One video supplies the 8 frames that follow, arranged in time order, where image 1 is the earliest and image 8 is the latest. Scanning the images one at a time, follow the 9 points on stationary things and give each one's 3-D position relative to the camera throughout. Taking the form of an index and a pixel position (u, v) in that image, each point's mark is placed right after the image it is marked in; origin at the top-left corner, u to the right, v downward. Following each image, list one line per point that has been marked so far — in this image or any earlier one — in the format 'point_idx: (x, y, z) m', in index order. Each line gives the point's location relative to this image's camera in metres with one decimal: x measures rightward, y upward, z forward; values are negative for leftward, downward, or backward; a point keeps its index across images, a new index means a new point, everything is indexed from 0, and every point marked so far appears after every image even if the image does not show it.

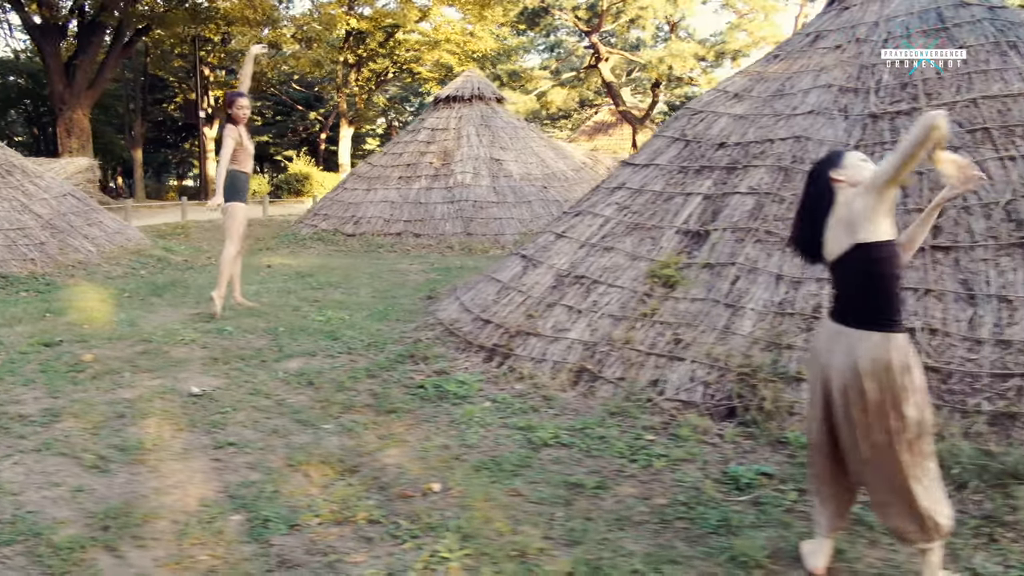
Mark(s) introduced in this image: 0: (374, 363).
0: (-1.1, -0.6, +5.1) m
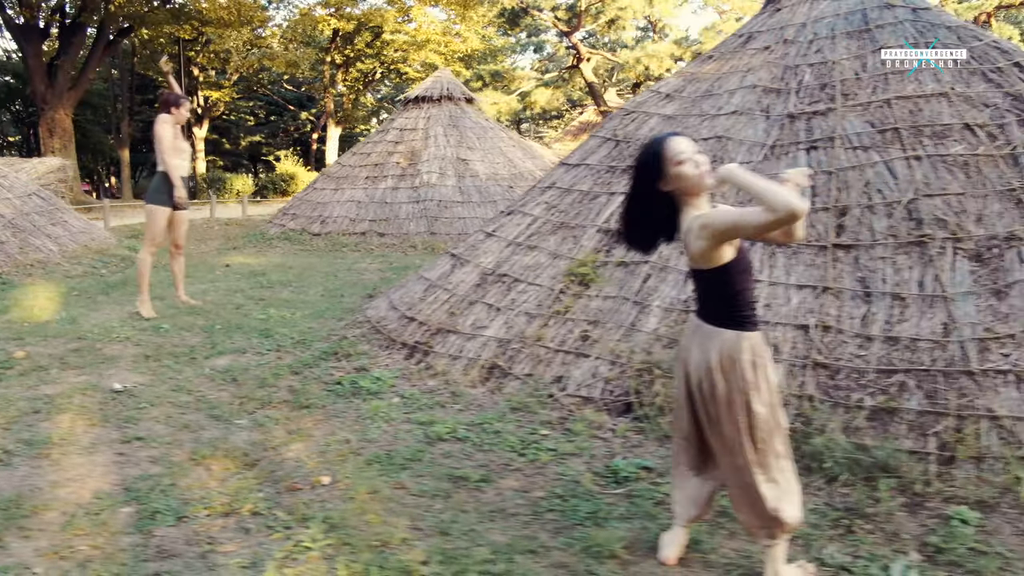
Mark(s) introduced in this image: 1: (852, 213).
0: (-1.7, -0.6, +5.2) m
1: (+2.3, +0.5, +4.5) m
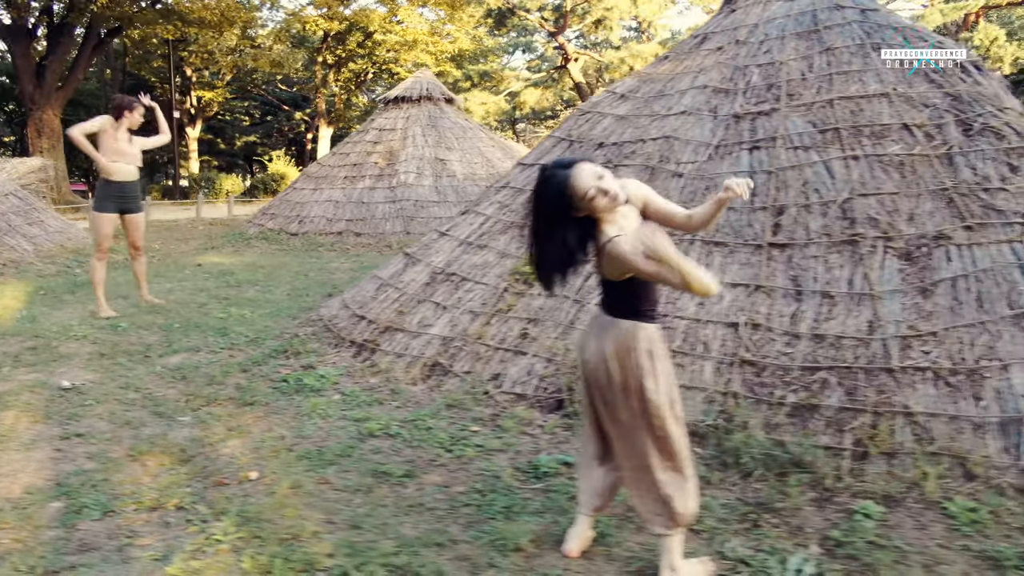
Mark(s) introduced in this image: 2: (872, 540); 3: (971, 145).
0: (-2.1, -0.6, +5.2) m
1: (+1.9, +0.5, +4.5) m
2: (+1.6, -1.1, +2.9) m
3: (+3.2, +1.0, +4.6) m
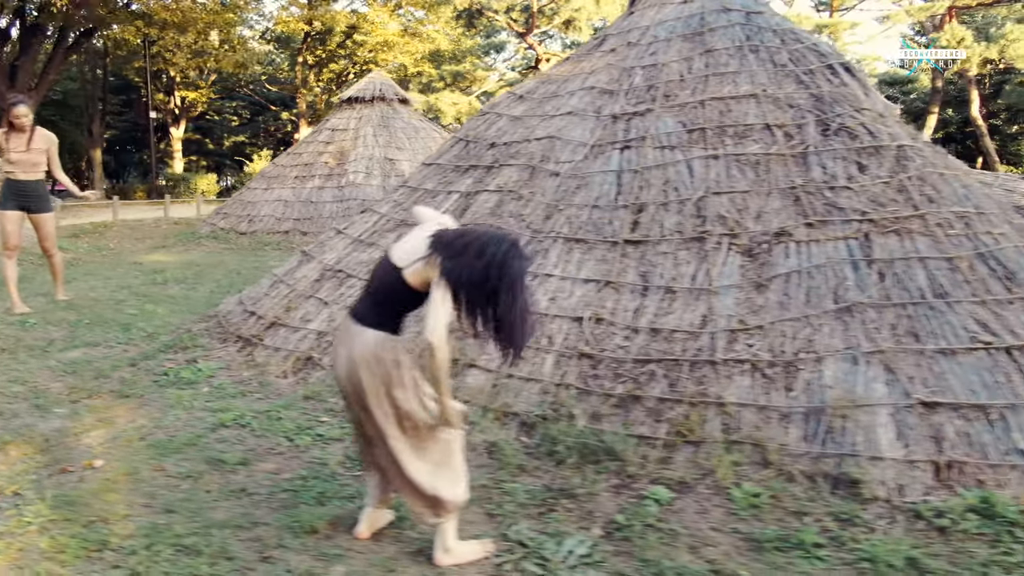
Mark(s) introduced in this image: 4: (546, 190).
0: (-3.0, -0.5, +5.4) m
1: (+1.0, +0.5, +4.6) m
2: (+0.6, -1.1, +3.1) m
3: (+2.2, +1.0, +4.7) m
4: (+0.3, +0.8, +5.1) m
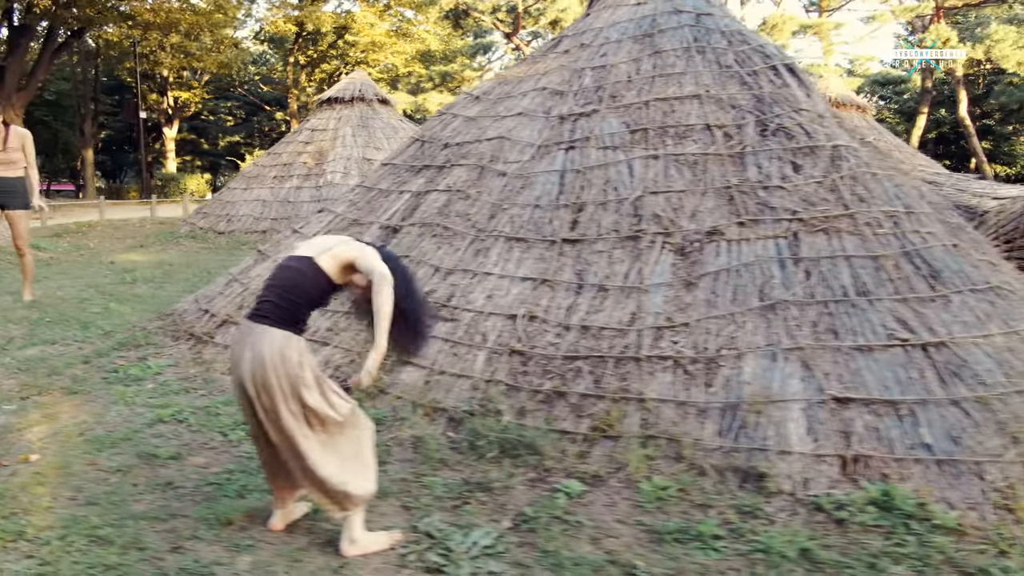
0: (-3.5, -0.5, +5.5) m
1: (+0.5, +0.6, +4.7) m
2: (+0.2, -1.1, +3.1) m
3: (+1.8, +1.0, +4.7) m
4: (-0.2, +0.8, +5.2) m
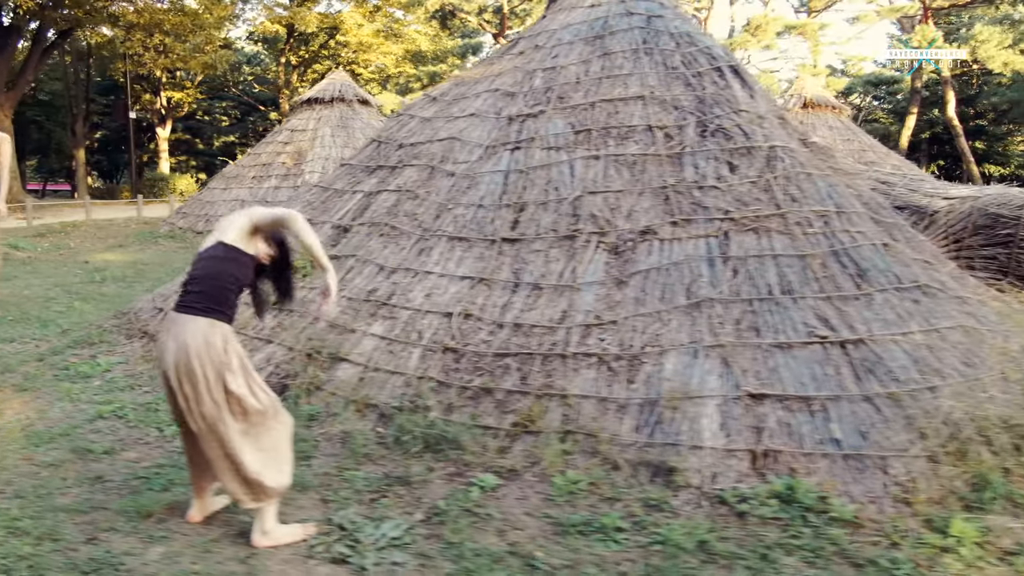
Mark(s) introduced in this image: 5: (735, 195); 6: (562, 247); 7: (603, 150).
0: (-3.9, -0.5, +5.5) m
1: (+0.1, +0.6, +4.8) m
2: (-0.2, -1.1, +3.2) m
3: (+1.4, +1.0, +4.8) m
4: (-0.6, +0.8, +5.3) m
5: (+1.5, +0.6, +4.5) m
6: (+0.3, +0.3, +4.5) m
7: (+0.7, +1.0, +4.9) m
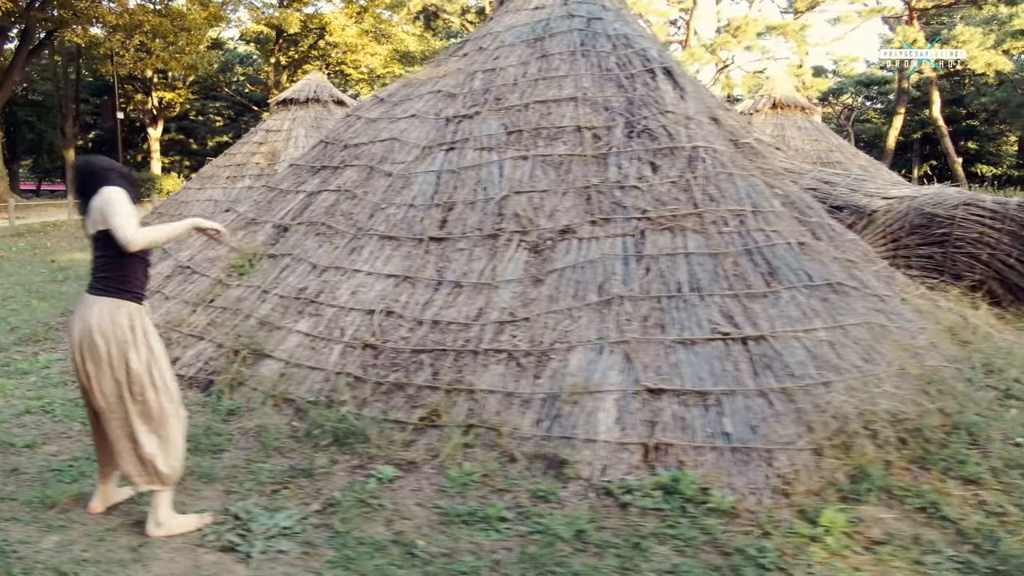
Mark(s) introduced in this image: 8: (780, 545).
0: (-4.4, -0.5, +5.6) m
1: (-0.4, +0.6, +4.9) m
2: (-0.7, -1.1, +3.3) m
3: (+0.8, +1.1, +4.9) m
4: (-1.1, +0.8, +5.4) m
5: (+1.0, +0.6, +4.6) m
6: (-0.2, +0.3, +4.6) m
7: (+0.2, +1.1, +5.0) m
8: (+1.2, -1.1, +2.9) m
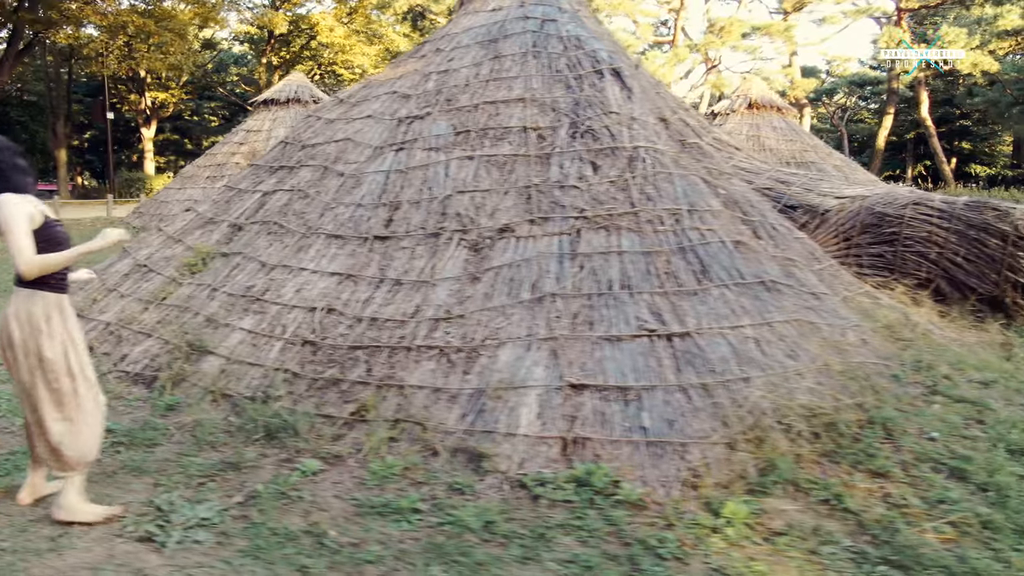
0: (-4.8, -0.5, +5.7) m
1: (-0.8, +0.6, +4.9) m
2: (-1.2, -1.0, +3.4) m
3: (+0.4, +1.1, +5.0) m
4: (-1.5, +0.8, +5.4) m
5: (+0.6, +0.7, +4.6) m
6: (-0.6, +0.3, +4.7) m
7: (-0.3, +1.1, +5.1) m
8: (+0.8, -1.1, +3.0) m
